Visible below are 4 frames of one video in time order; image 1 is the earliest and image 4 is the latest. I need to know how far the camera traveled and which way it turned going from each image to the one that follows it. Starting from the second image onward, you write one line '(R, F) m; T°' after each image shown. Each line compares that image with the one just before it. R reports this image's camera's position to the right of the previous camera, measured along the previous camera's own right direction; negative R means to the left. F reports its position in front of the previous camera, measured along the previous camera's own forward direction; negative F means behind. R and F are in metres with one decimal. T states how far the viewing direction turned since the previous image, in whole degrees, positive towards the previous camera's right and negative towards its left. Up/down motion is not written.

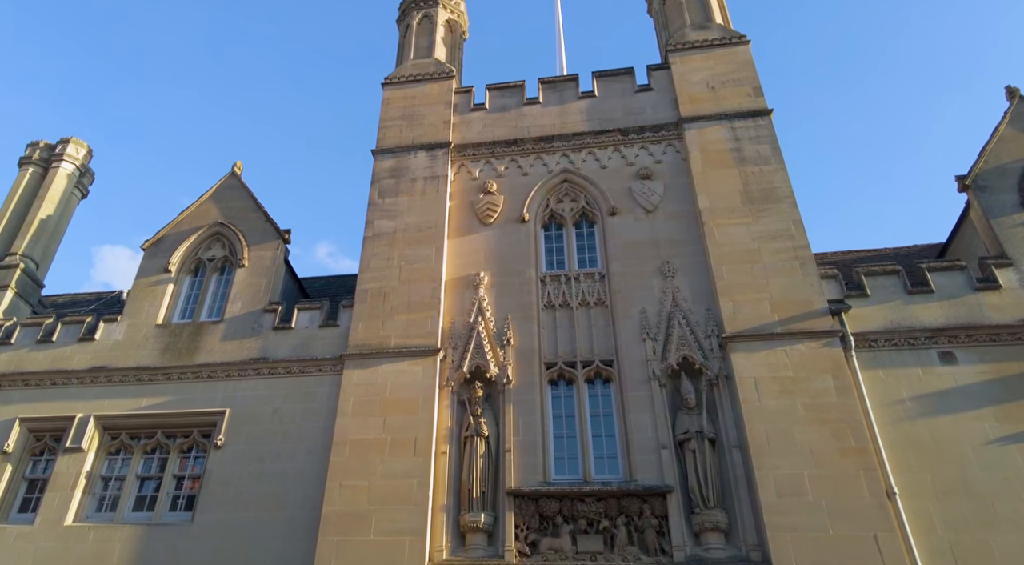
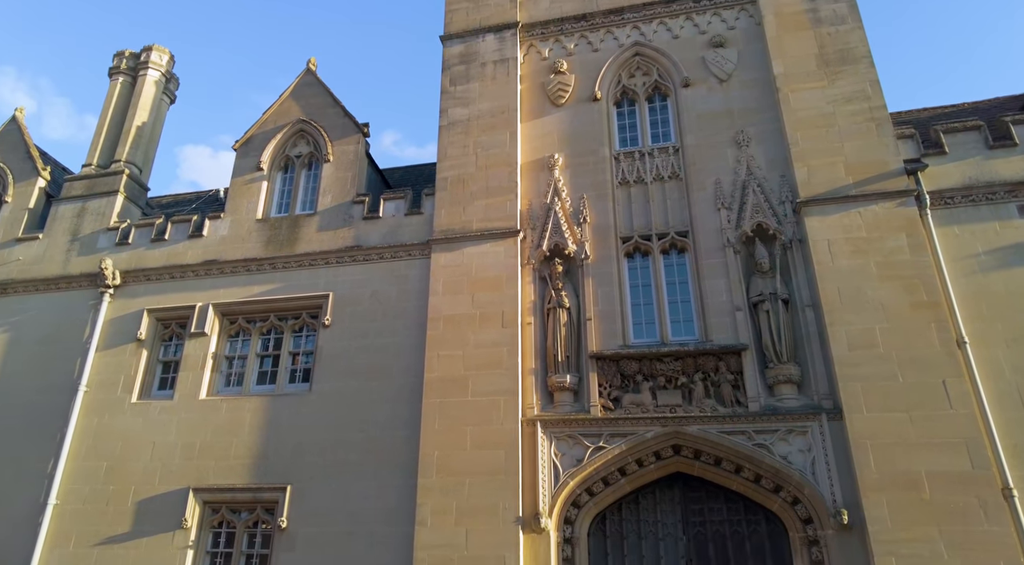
(-0.1, -0.7) m; -6°
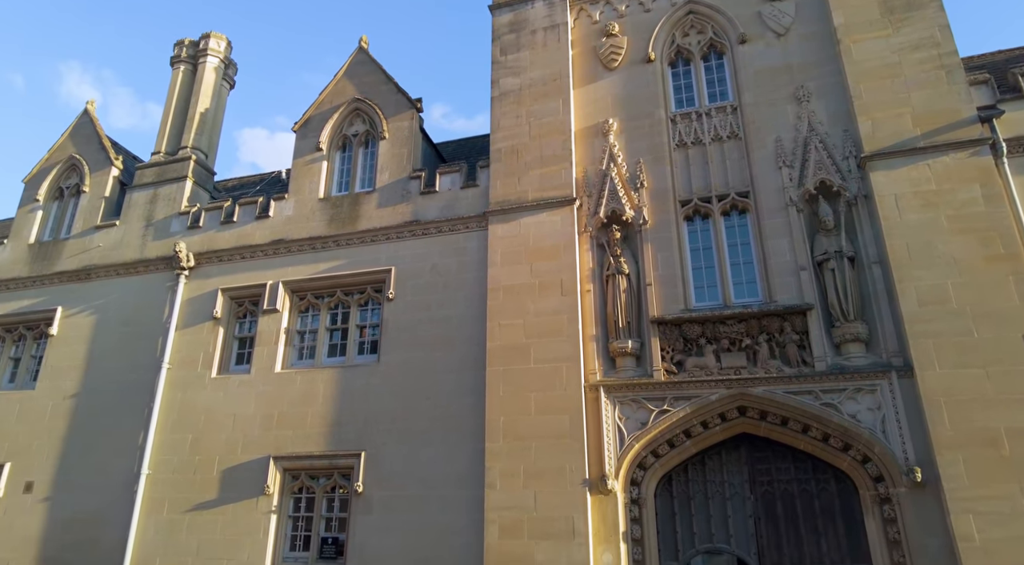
(0.0, -0.1) m; -4°
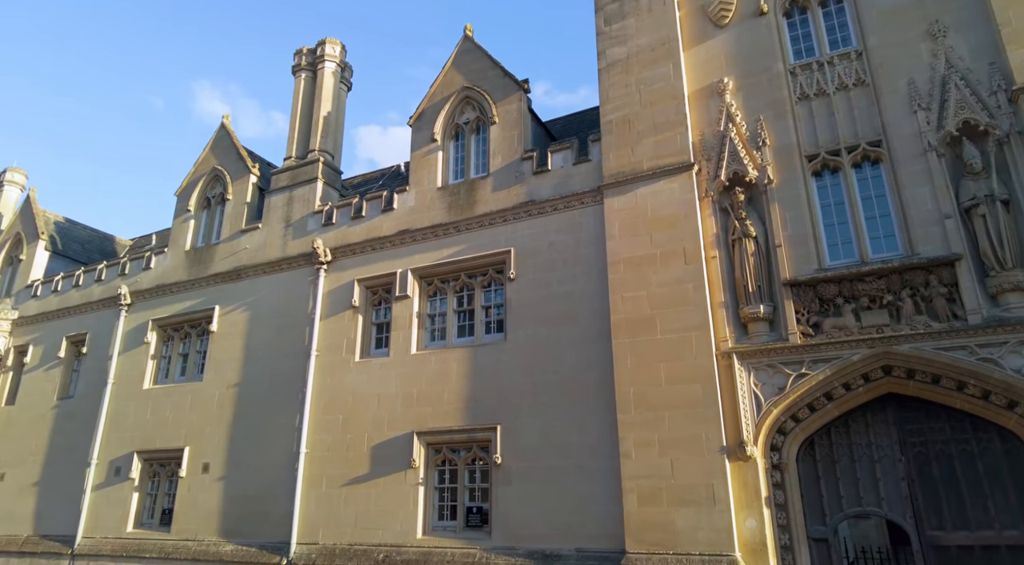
(0.0, -0.1) m; -9°
